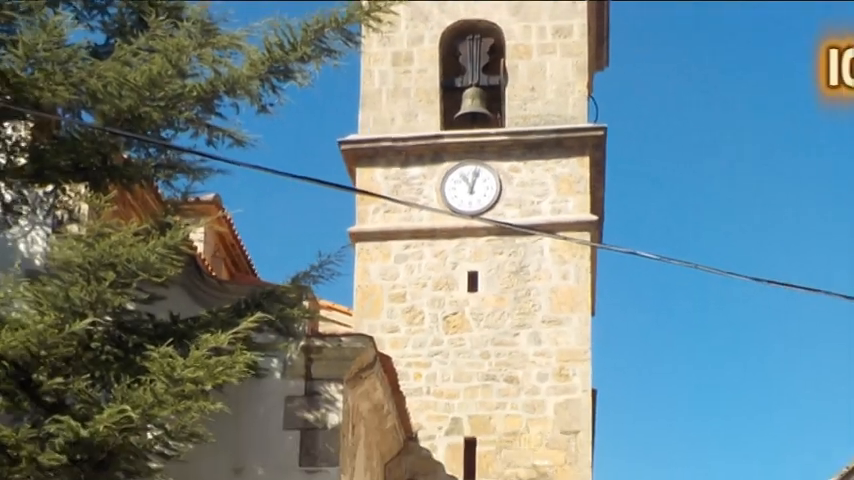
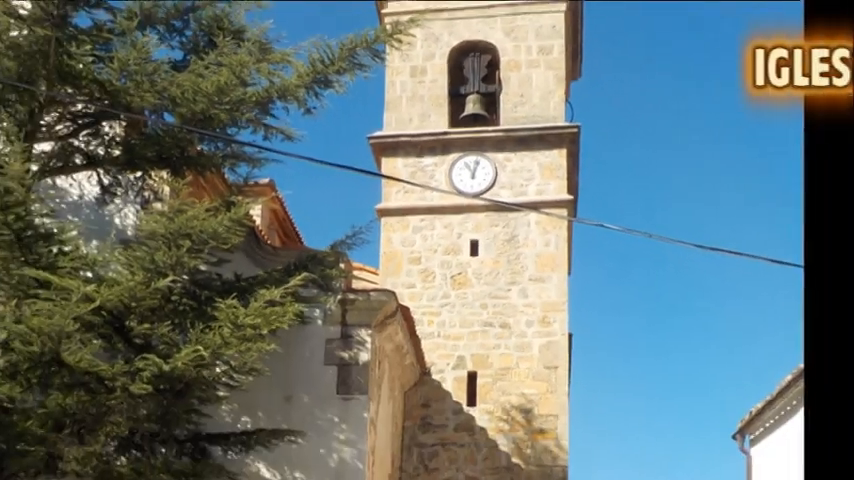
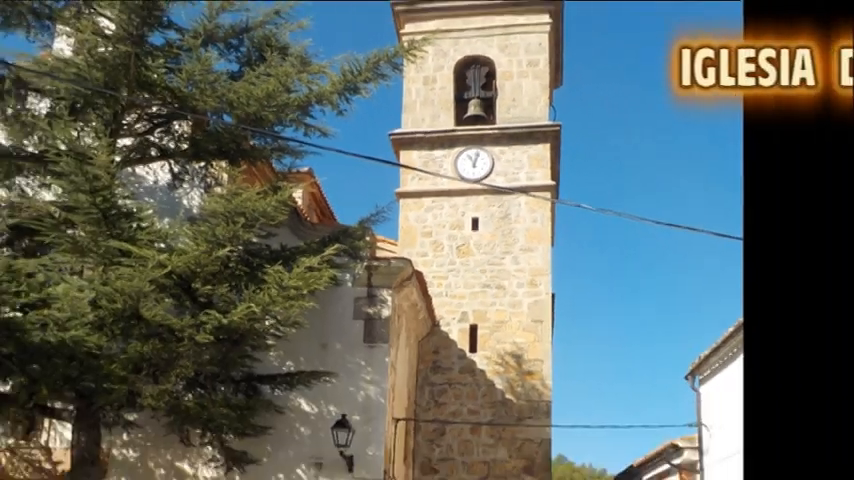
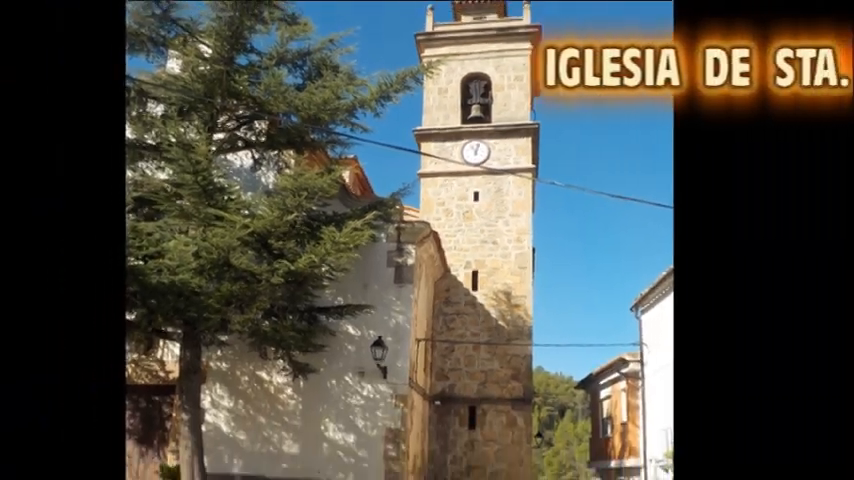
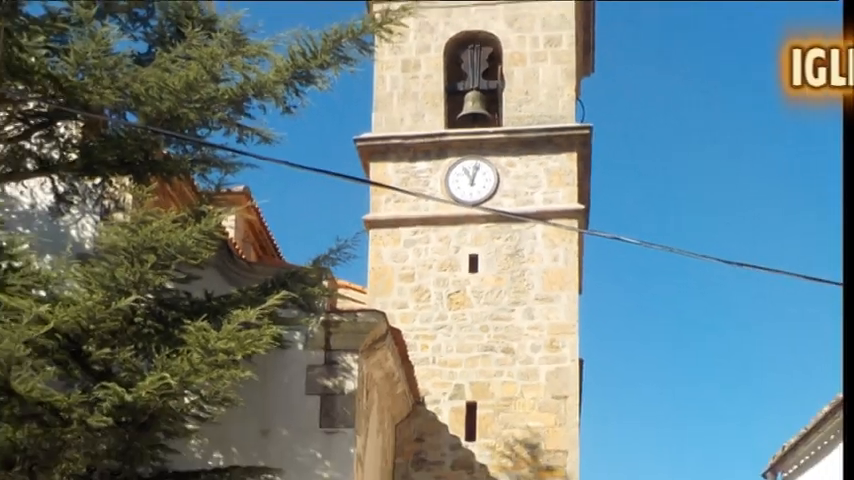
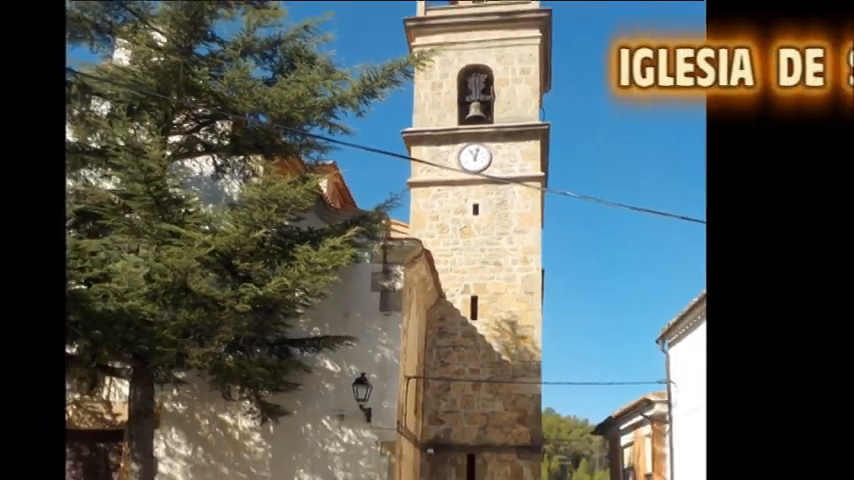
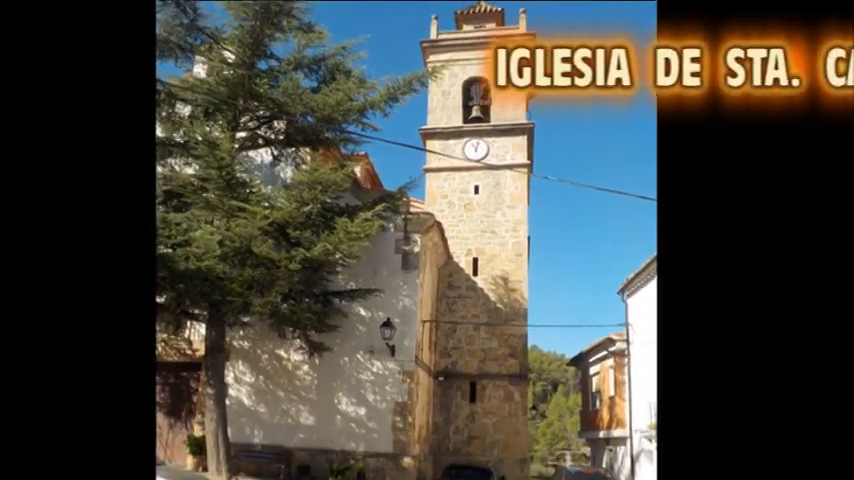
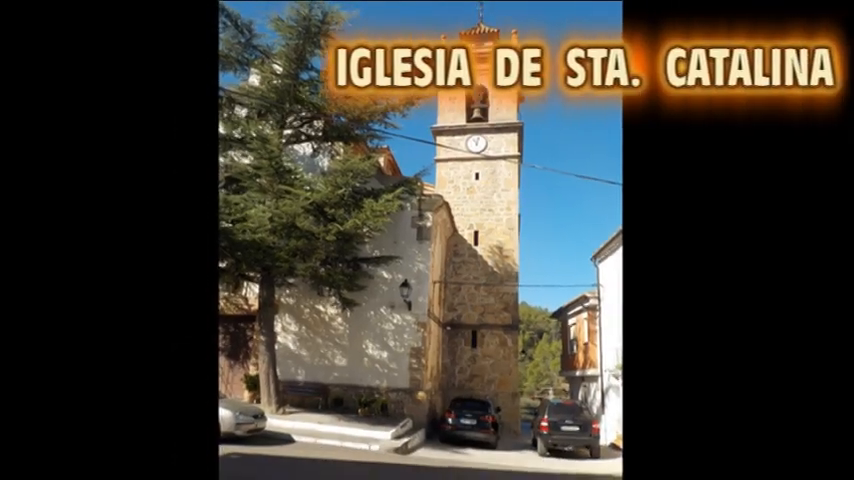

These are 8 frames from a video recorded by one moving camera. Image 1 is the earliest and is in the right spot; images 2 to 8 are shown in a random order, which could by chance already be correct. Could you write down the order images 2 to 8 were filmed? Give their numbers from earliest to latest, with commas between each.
5, 2, 3, 6, 4, 7, 8
